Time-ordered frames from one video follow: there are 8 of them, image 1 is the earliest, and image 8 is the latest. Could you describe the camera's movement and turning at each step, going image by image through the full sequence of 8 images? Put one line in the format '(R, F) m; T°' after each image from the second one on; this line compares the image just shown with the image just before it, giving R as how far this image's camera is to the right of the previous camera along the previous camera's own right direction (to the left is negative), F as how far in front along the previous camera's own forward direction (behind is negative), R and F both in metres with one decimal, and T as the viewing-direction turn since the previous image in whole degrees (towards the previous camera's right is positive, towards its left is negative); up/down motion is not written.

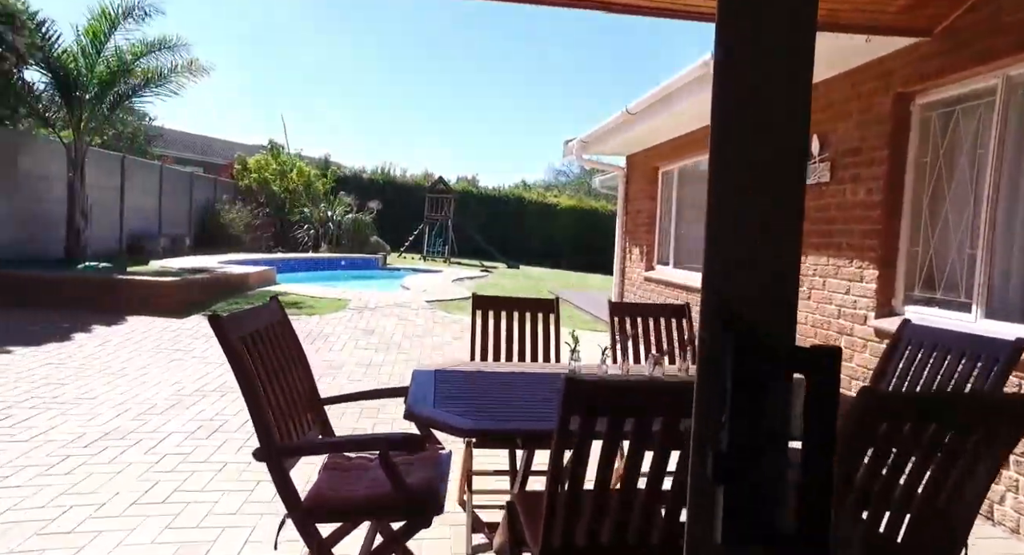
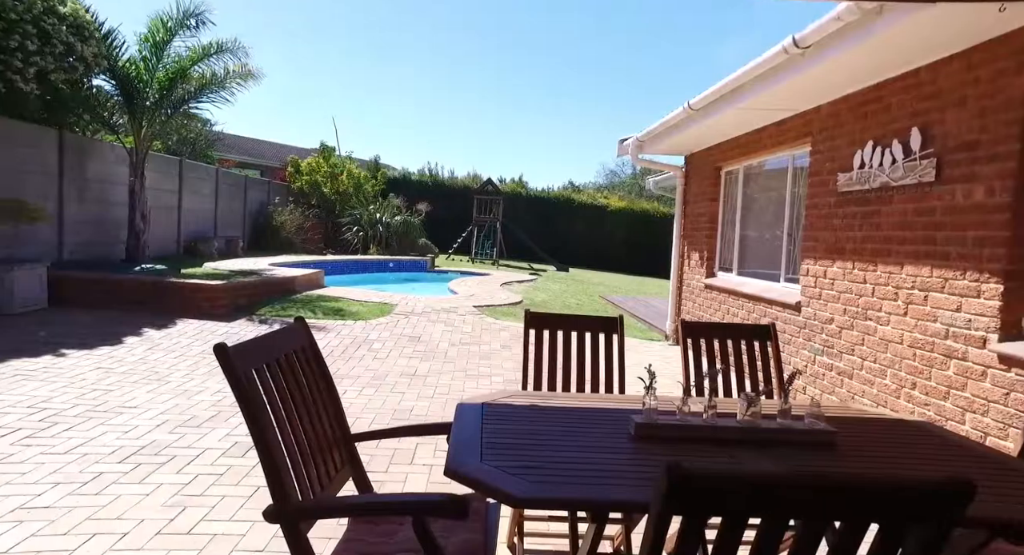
(0.0, +0.3) m; -5°
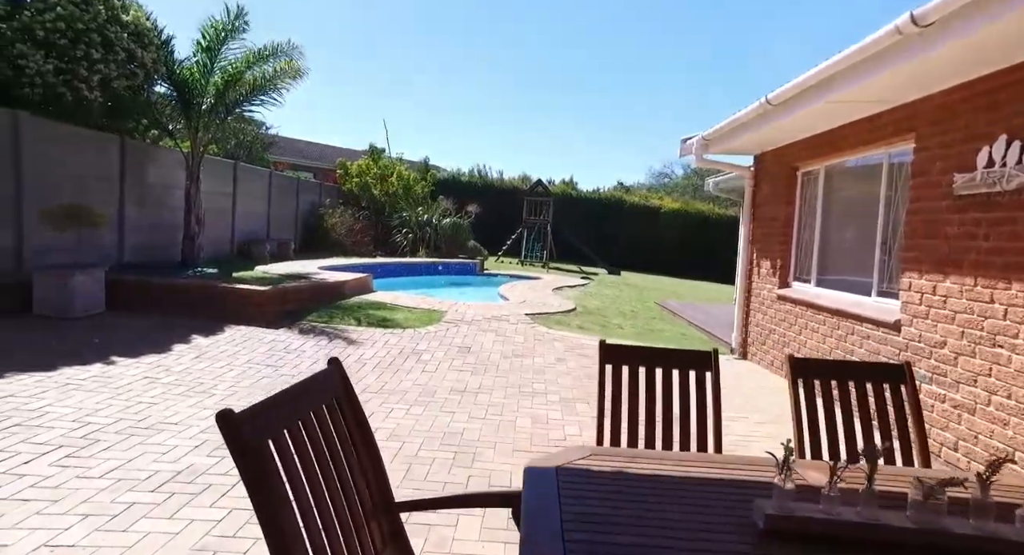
(-0.1, +0.4) m; -5°
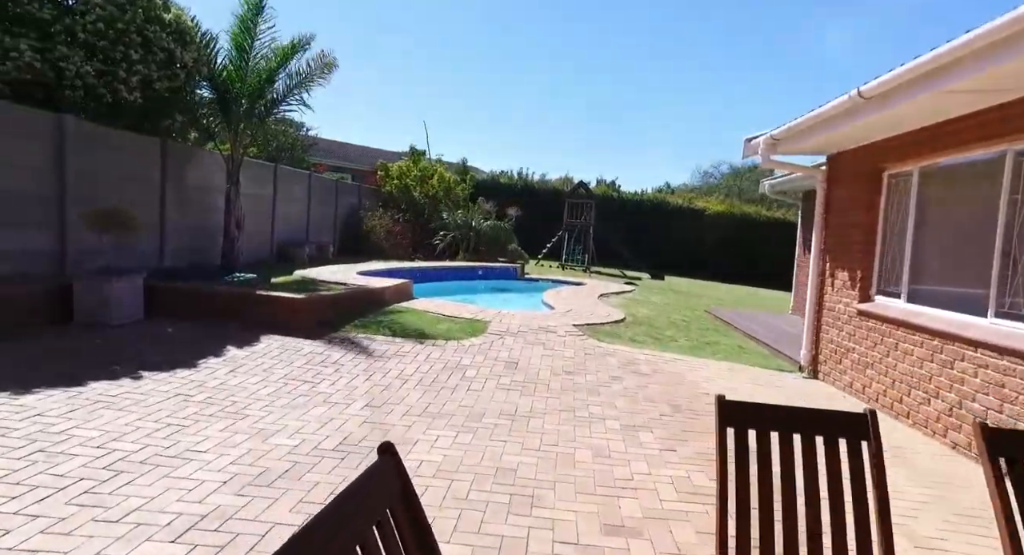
(-0.2, +0.4) m; -4°
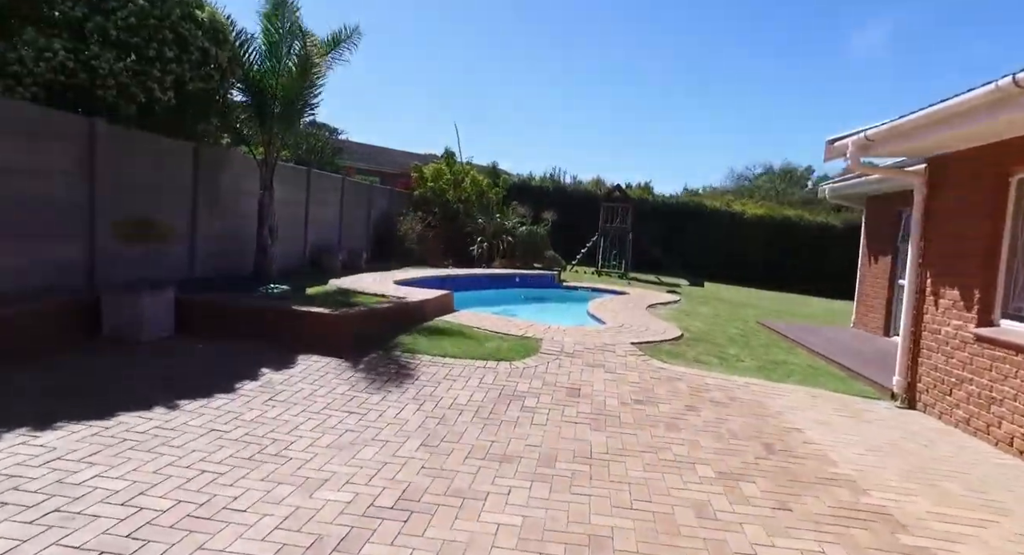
(-0.4, +0.6) m; -2°
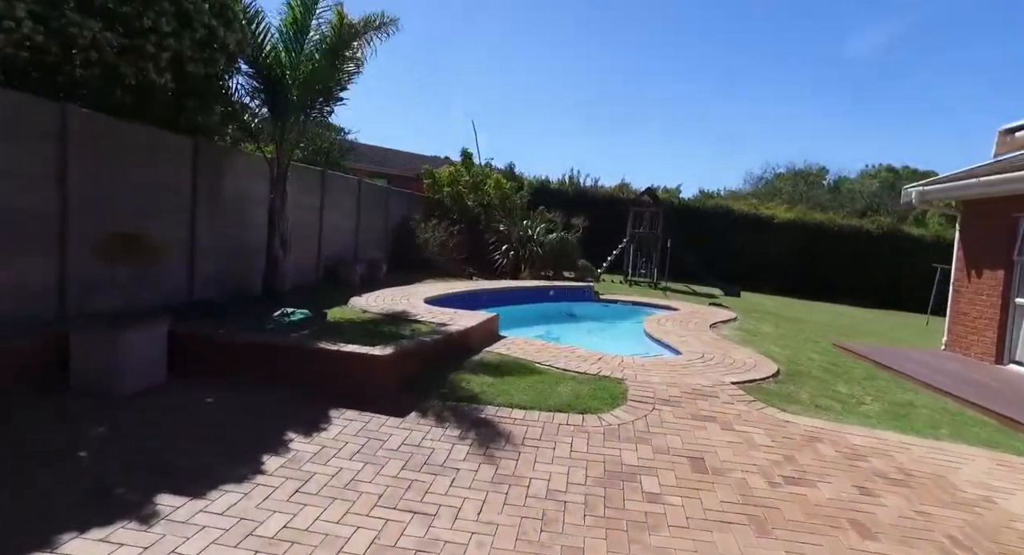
(-0.8, +1.4) m; 0°
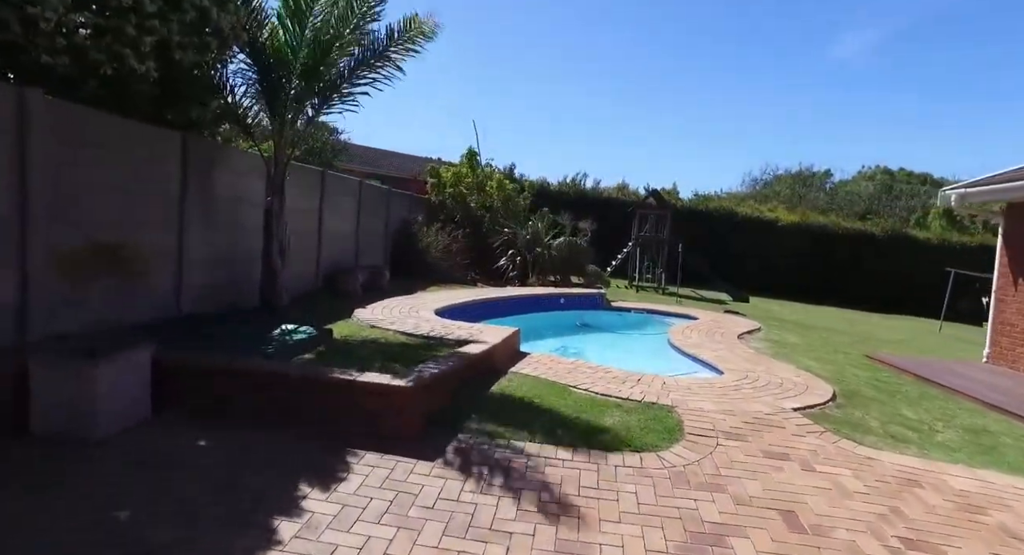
(-0.4, +0.7) m; +1°
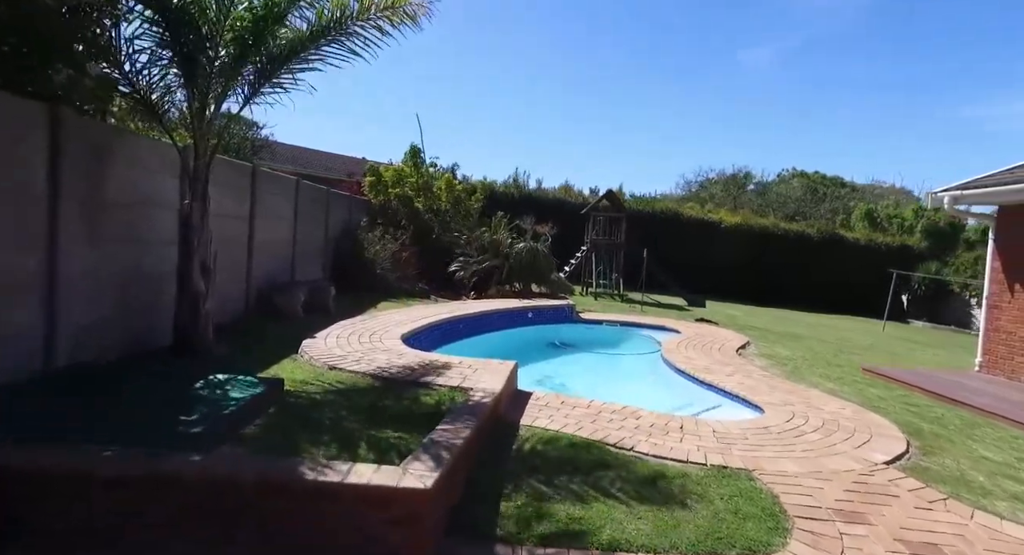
(-0.7, +1.4) m; +7°
